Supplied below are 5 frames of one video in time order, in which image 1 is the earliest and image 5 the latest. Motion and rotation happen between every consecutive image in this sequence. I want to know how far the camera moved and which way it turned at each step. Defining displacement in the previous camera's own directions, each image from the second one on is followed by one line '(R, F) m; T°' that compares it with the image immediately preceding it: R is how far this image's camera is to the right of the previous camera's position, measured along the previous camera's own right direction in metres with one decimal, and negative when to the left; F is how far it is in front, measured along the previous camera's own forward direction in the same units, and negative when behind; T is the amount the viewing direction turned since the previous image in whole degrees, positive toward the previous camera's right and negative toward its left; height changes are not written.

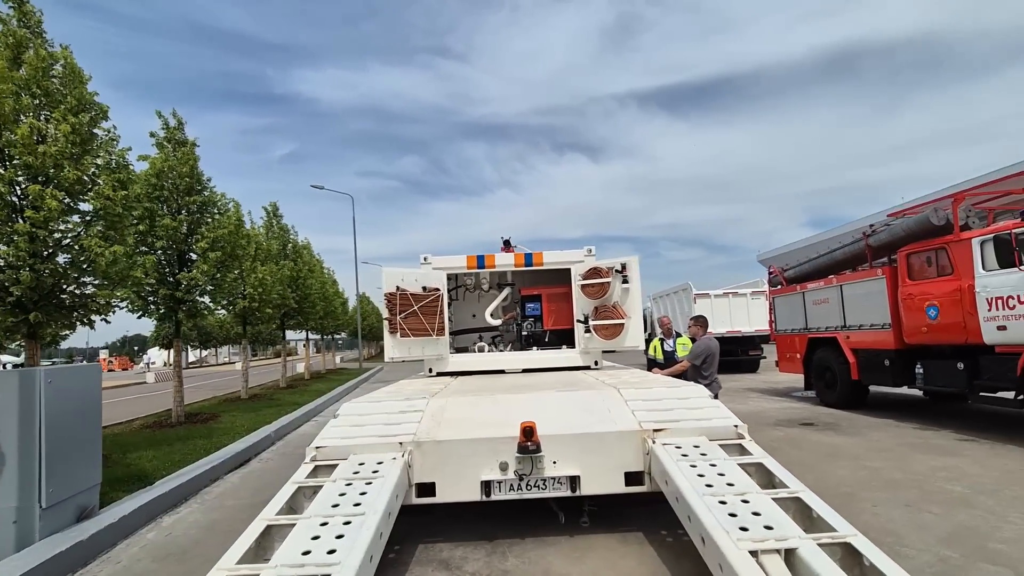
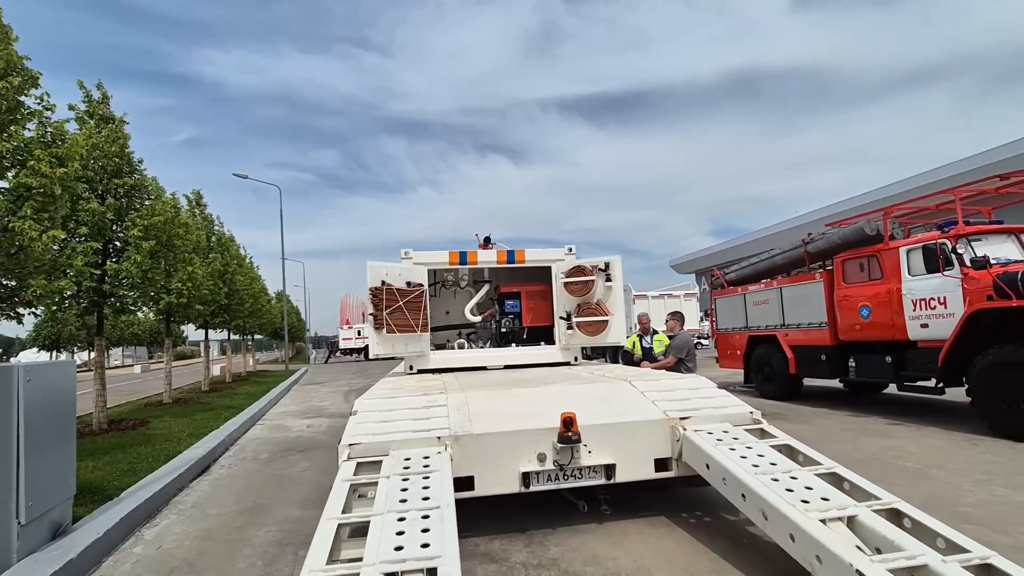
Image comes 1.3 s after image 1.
(-0.9, 0.0) m; +9°
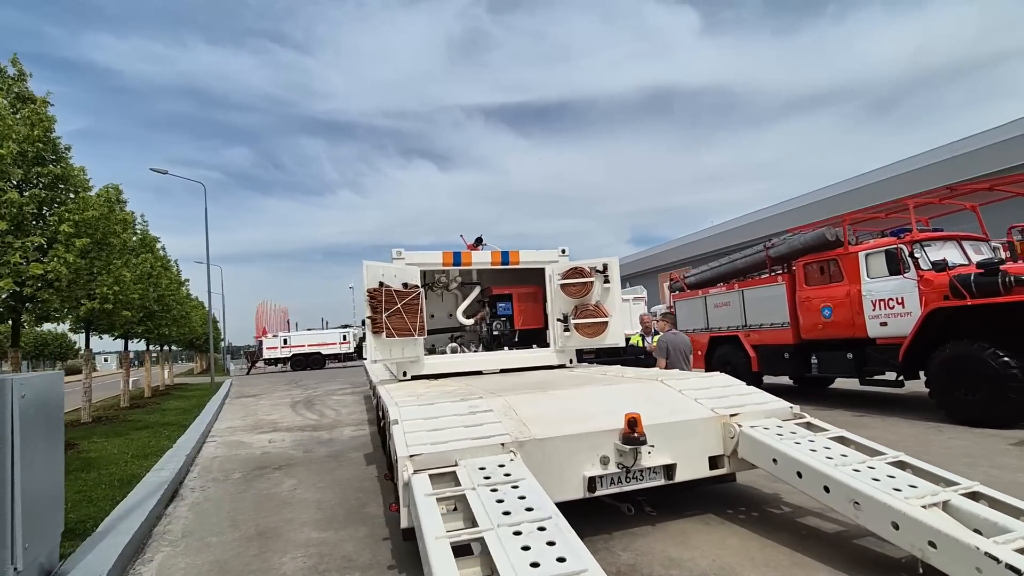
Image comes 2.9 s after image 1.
(-0.9, +0.3) m; +8°
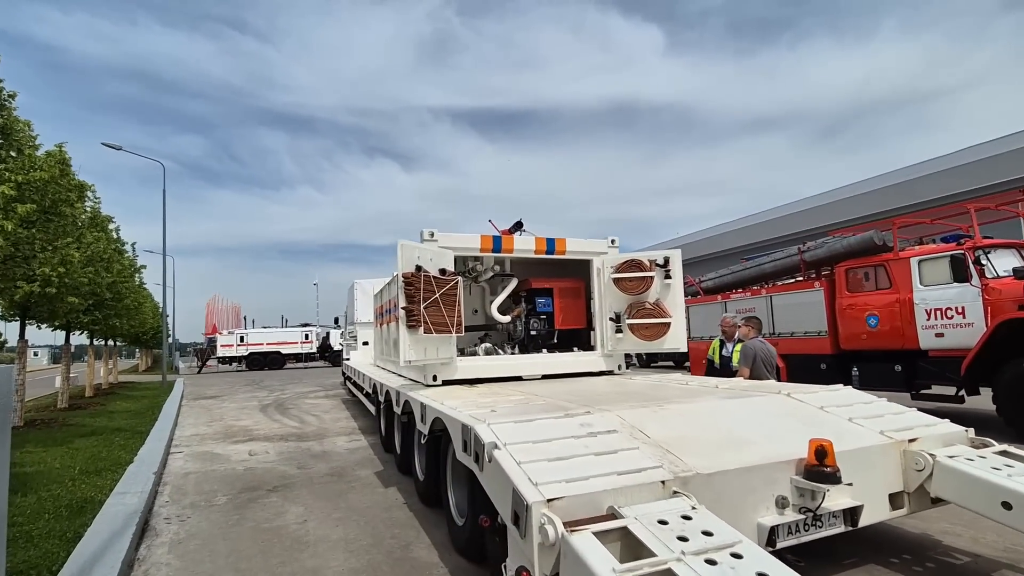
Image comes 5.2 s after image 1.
(-0.9, +1.1) m; +4°
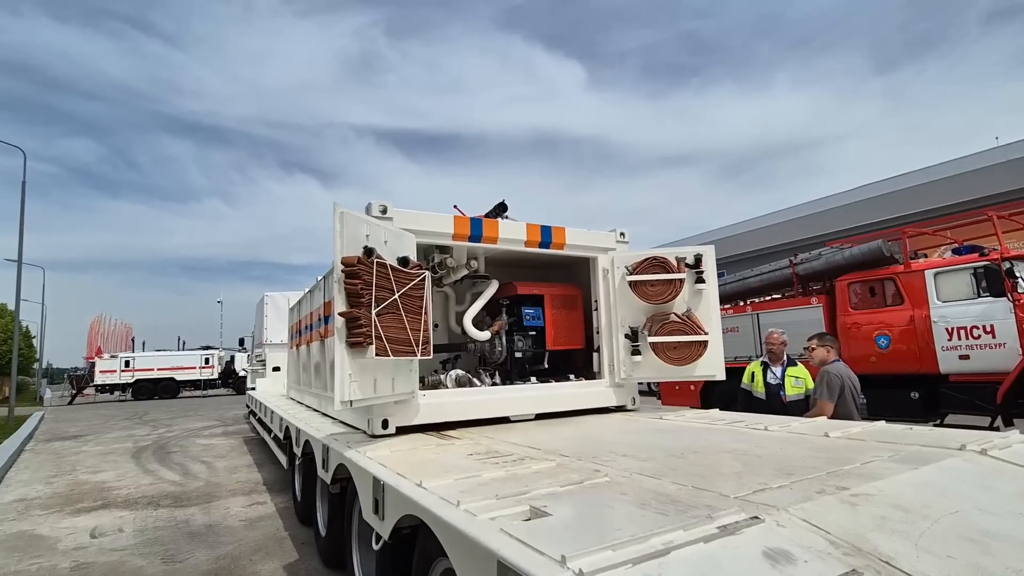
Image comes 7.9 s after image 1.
(-0.4, +1.8) m; +8°
